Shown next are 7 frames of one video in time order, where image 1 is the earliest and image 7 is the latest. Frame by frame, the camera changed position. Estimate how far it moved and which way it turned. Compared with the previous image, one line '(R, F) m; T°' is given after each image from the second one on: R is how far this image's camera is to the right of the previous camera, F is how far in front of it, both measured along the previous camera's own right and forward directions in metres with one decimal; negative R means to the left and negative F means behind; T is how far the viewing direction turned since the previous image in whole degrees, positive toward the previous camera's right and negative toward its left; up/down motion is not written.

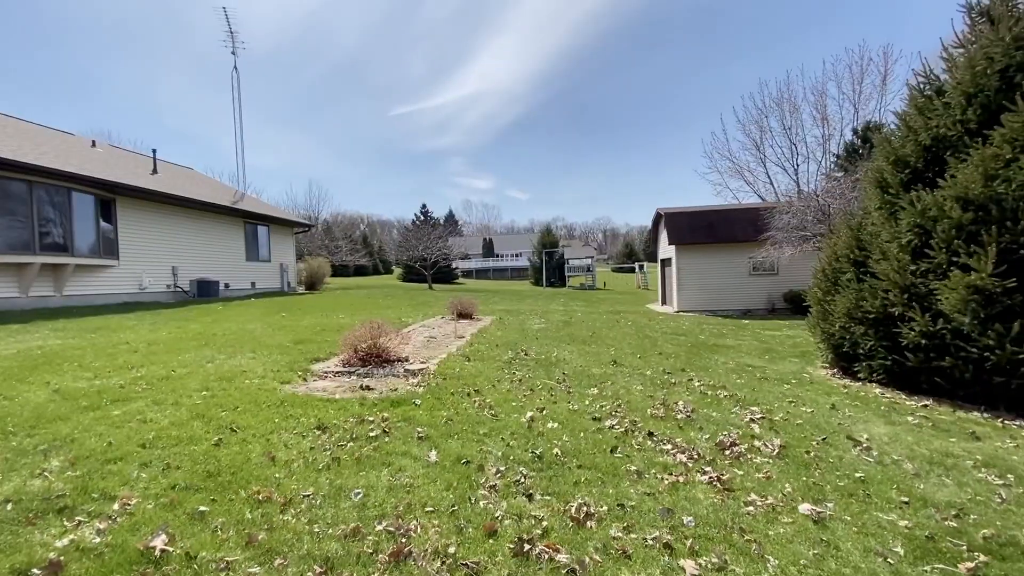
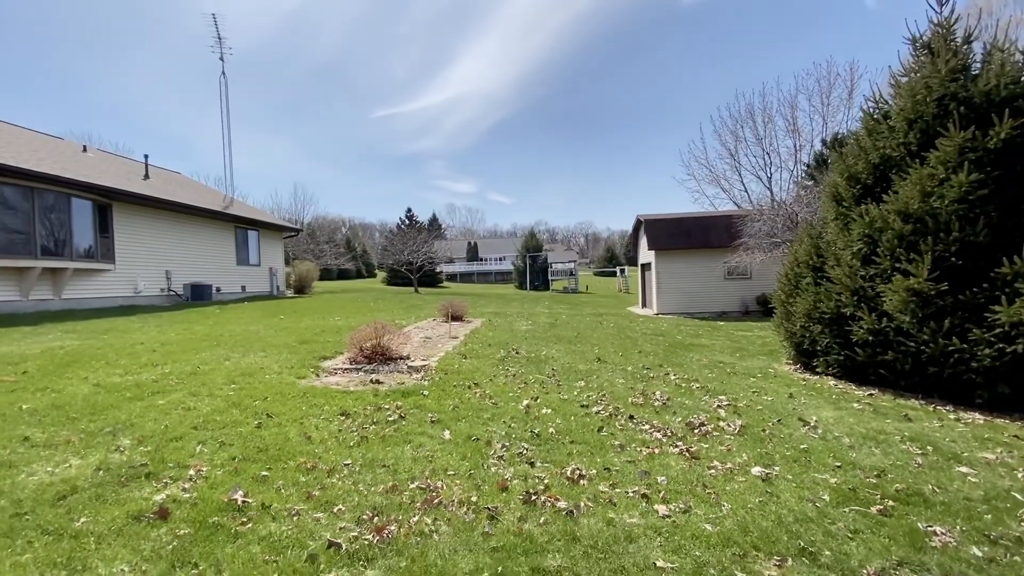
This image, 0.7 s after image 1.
(-0.2, -0.6) m; +2°
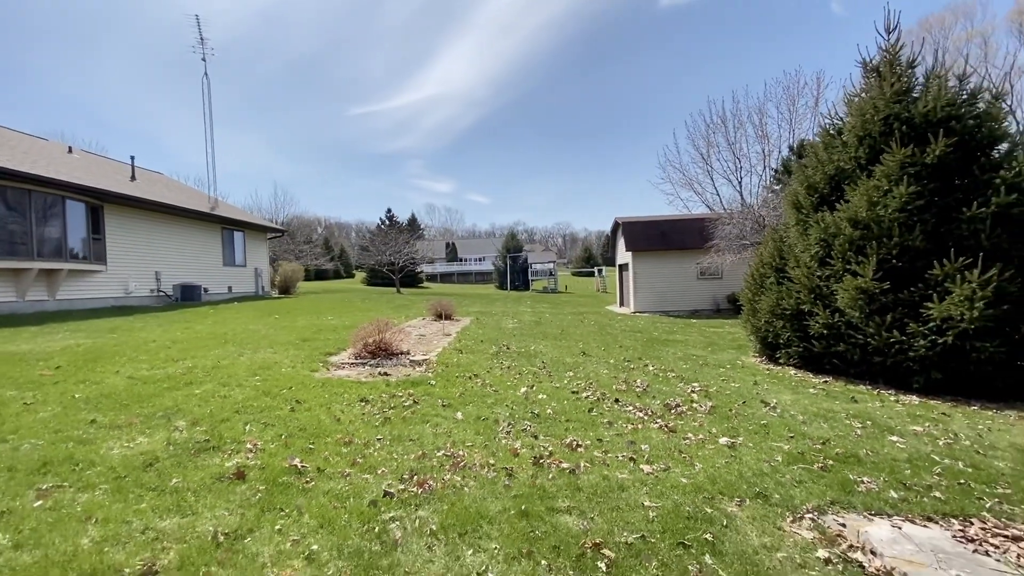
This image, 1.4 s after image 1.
(-0.3, -0.6) m; +3°
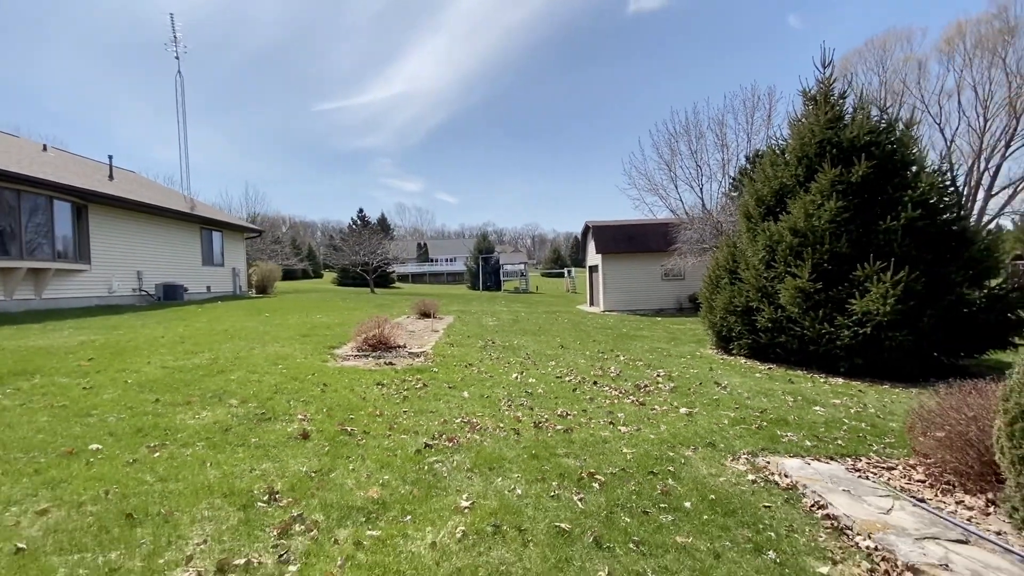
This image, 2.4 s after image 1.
(-0.4, -0.9) m; +4°
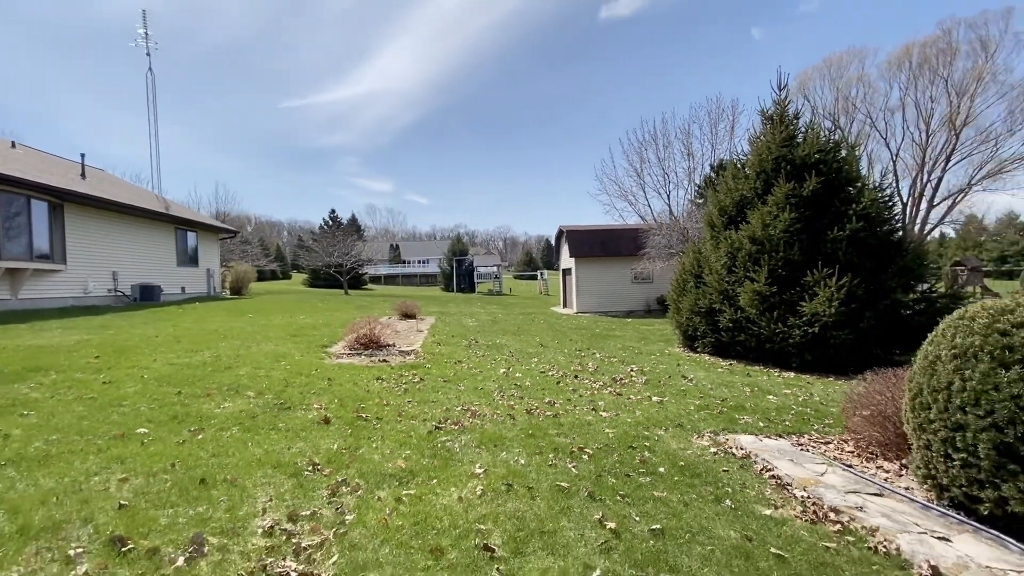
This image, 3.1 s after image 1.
(-0.3, -0.6) m; +4°
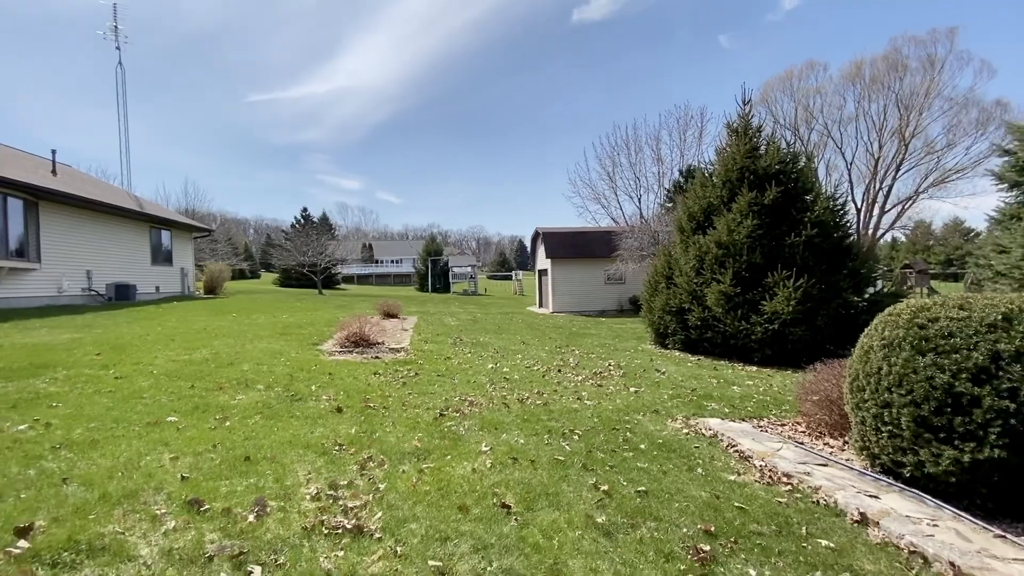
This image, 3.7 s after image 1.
(-0.3, -0.5) m; +3°
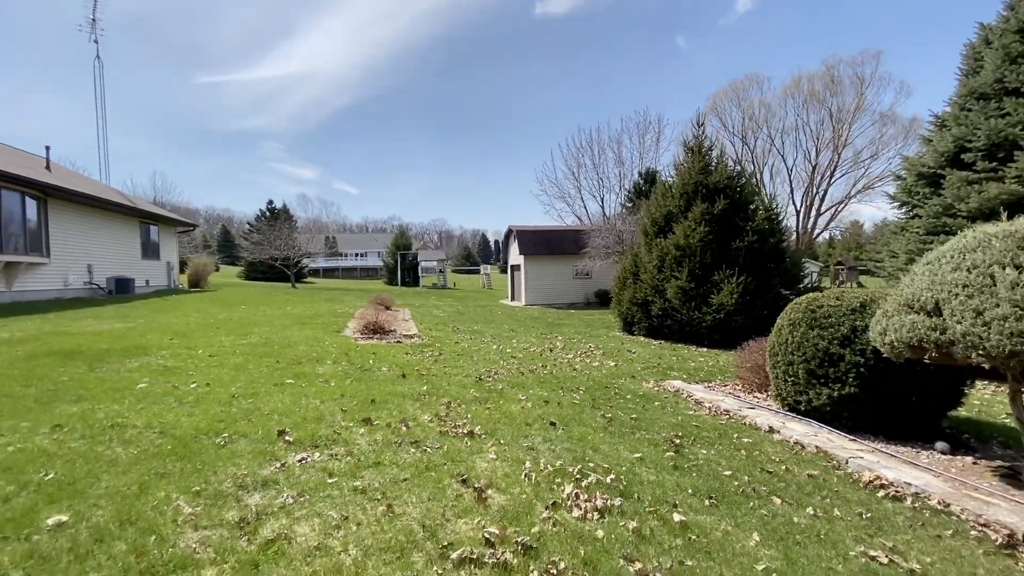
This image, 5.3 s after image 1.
(-0.8, -1.6) m; +5°
